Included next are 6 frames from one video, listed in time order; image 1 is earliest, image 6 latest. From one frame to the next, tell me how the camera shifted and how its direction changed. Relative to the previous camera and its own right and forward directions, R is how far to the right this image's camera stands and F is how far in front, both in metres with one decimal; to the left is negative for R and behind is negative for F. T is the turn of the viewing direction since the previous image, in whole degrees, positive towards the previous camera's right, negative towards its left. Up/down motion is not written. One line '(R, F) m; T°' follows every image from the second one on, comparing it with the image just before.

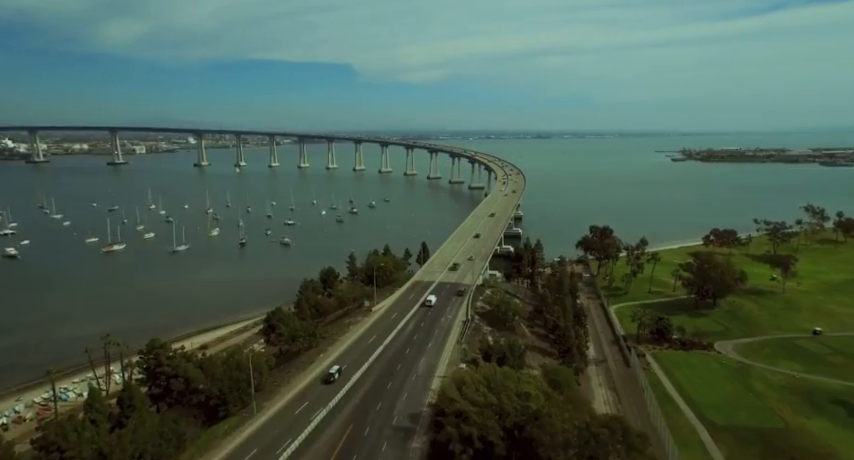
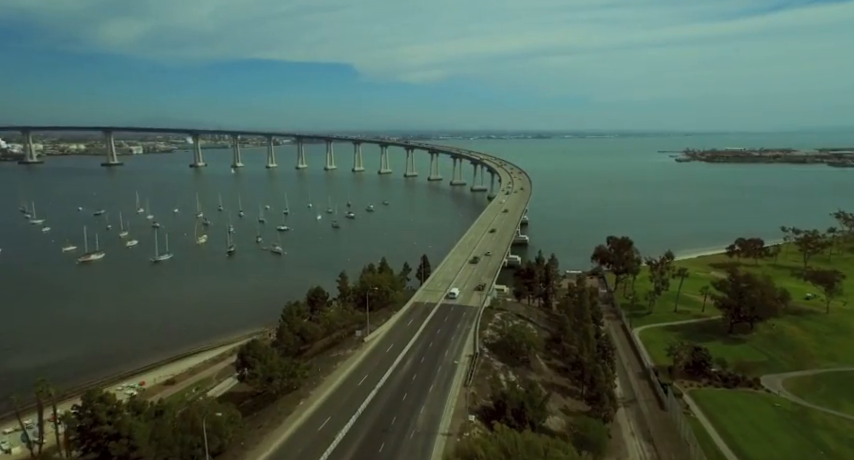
(0.0, +3.4) m; 0°
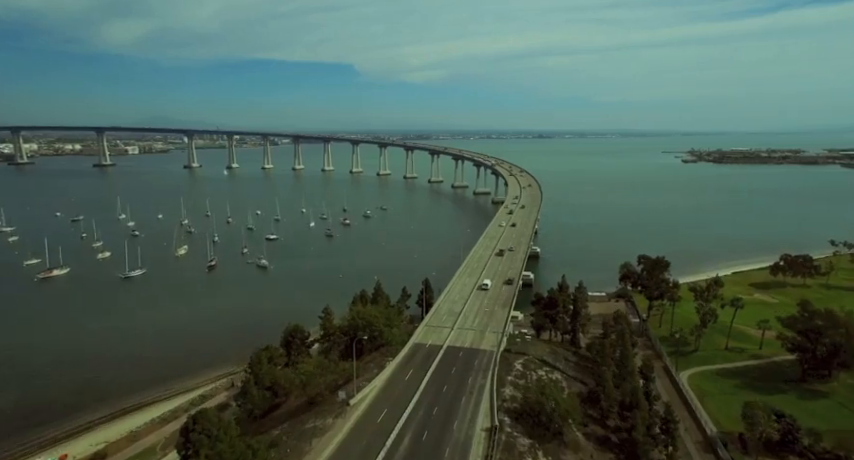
(-0.1, +4.8) m; 0°
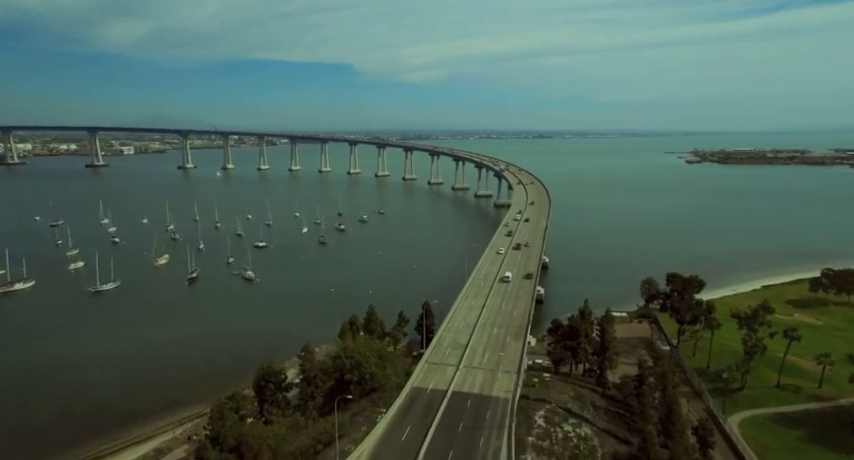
(0.0, +3.6) m; 0°
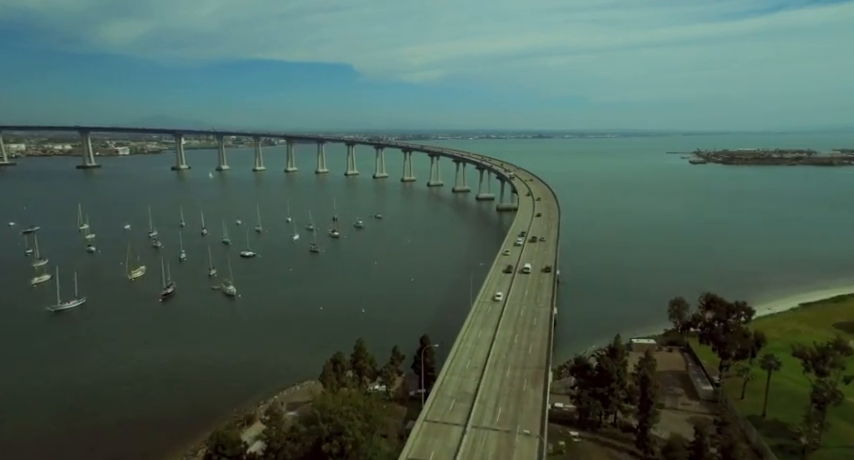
(0.0, +3.8) m; 0°
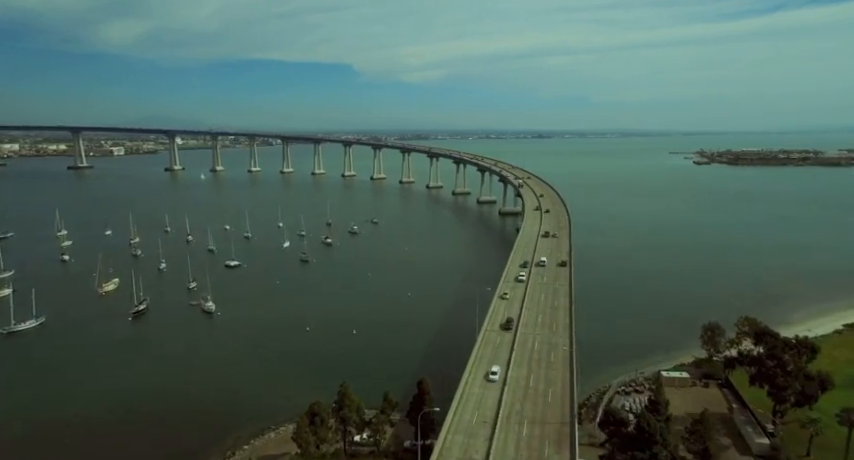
(0.0, +3.5) m; 0°
